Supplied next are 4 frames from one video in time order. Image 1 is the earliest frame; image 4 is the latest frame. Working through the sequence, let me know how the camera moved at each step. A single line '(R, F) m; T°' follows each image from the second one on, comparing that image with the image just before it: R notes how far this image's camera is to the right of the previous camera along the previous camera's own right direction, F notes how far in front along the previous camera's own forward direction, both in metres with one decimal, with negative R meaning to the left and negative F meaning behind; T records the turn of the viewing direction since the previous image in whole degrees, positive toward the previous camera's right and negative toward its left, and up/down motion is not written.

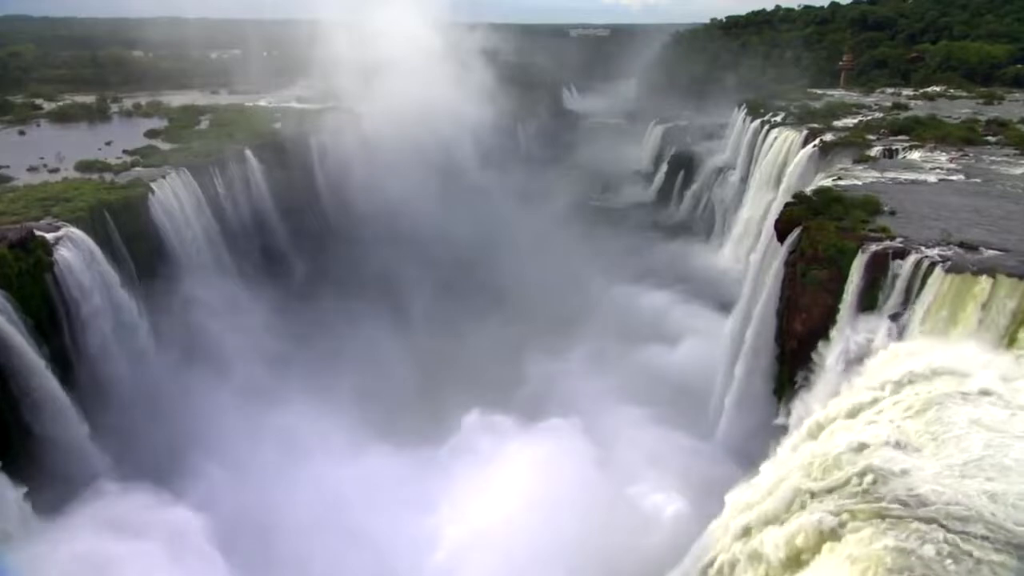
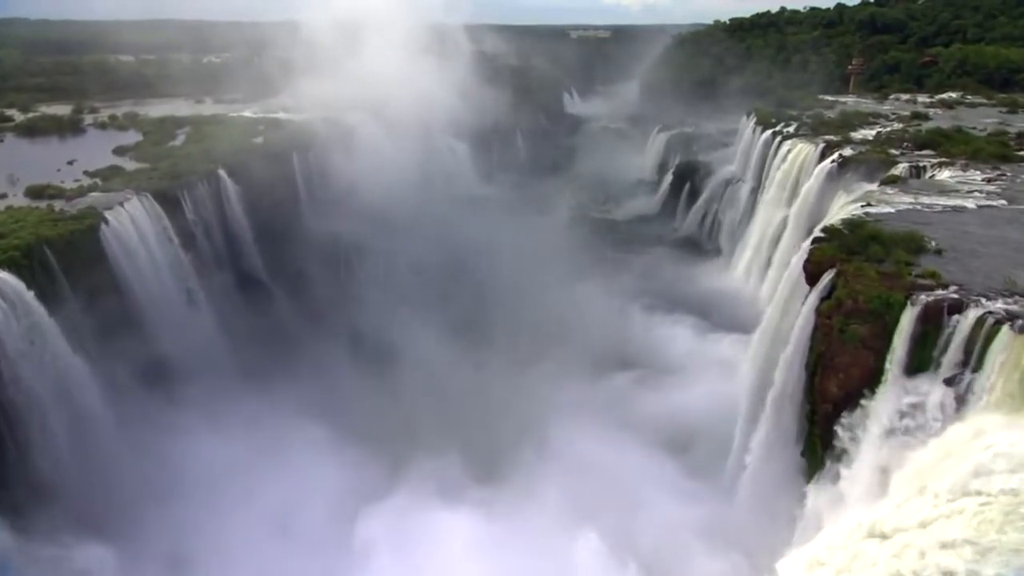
(+0.1, +1.5) m; 0°
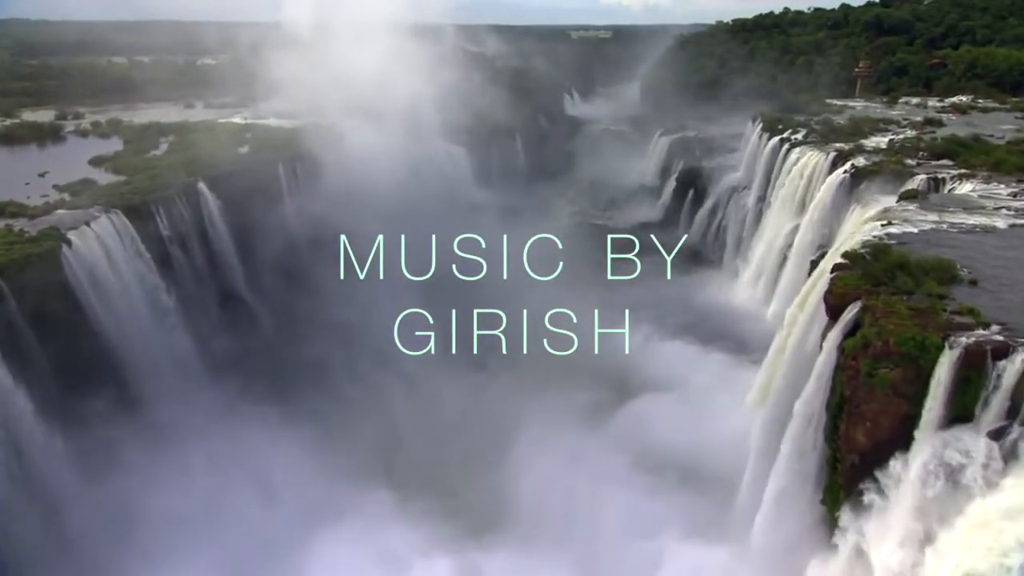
(+0.1, +0.9) m; 0°
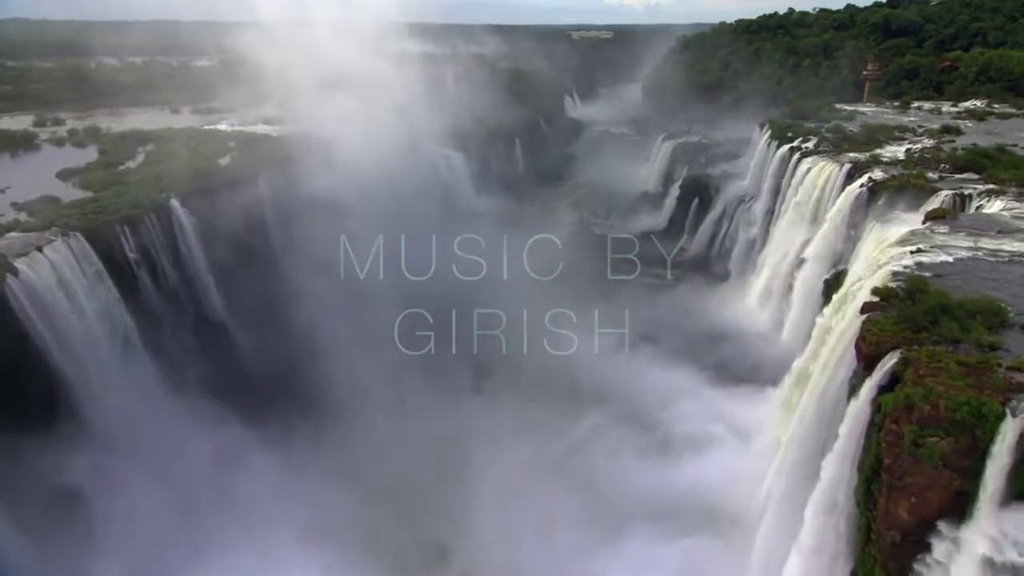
(+0.1, +1.1) m; 0°
